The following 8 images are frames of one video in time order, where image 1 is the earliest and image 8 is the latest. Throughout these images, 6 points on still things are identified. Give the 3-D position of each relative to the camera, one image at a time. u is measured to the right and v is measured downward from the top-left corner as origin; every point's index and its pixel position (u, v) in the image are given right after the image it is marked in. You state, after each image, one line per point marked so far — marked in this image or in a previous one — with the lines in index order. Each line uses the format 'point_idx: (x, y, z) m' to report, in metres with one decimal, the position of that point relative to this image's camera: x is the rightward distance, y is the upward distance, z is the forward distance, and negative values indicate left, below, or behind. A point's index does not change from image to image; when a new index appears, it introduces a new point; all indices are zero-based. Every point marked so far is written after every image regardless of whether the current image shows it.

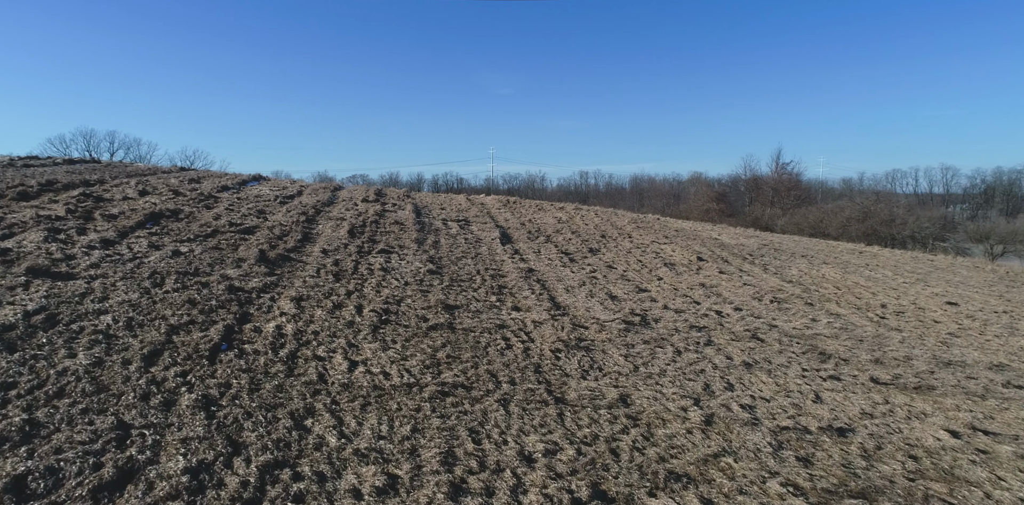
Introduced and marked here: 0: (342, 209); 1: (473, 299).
0: (-4.7, +1.2, +16.1) m
1: (-0.7, -0.9, +10.4) m
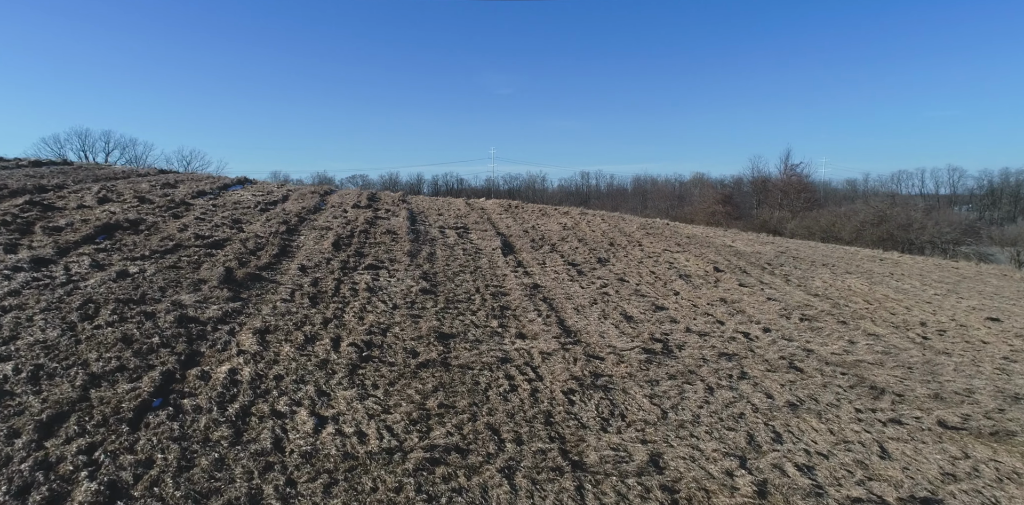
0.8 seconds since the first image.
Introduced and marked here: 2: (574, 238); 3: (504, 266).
0: (-4.7, +0.9, +14.8) m
1: (-0.6, -1.1, +9.0) m
2: (+2.0, +0.4, +19.3) m
3: (-0.2, -0.3, +13.7) m
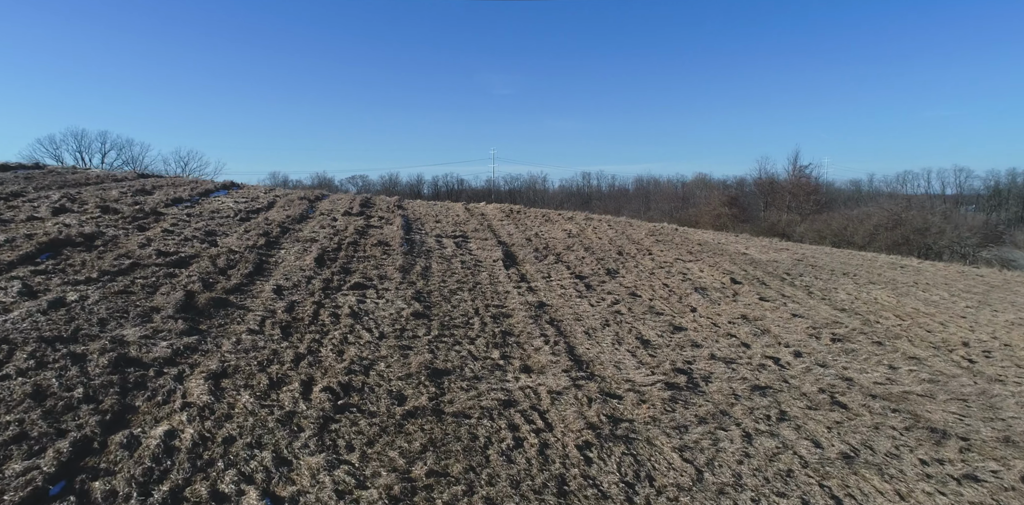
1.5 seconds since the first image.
0: (-4.6, +0.6, +13.6) m
1: (-0.6, -1.4, +7.9) m
2: (+2.1, +0.1, +18.1) m
3: (-0.1, -0.6, +12.6) m
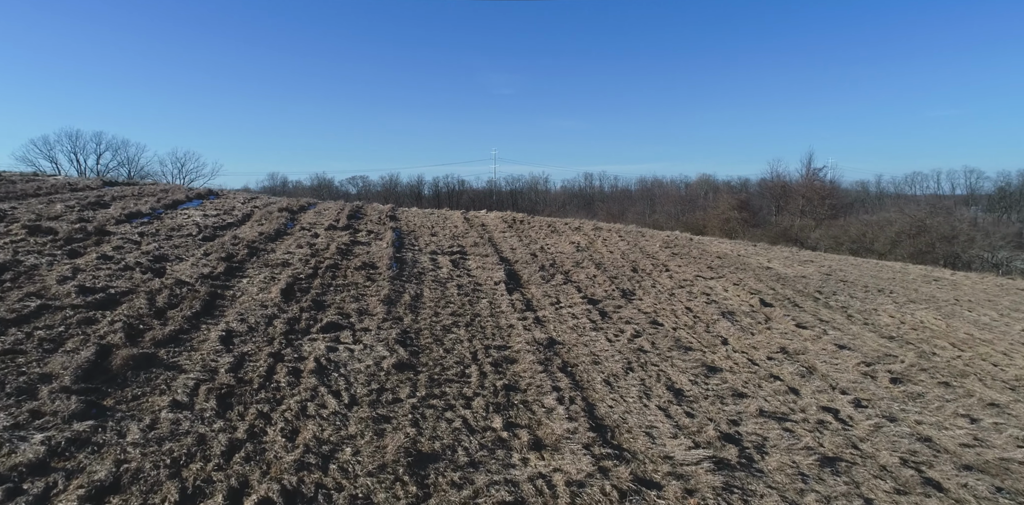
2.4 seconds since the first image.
0: (-4.5, +0.1, +11.9) m
1: (-0.5, -1.9, +6.1) m
2: (+2.2, -0.3, +16.4) m
3: (-0.1, -1.1, +10.8) m
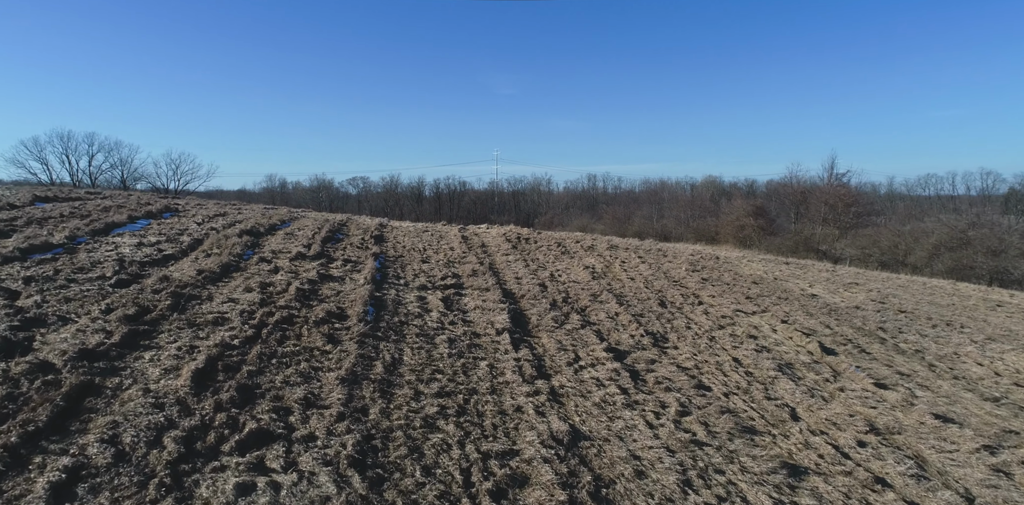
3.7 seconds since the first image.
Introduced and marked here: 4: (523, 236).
0: (-4.4, -0.6, +9.2) m
1: (-0.4, -2.6, +3.5) m
2: (+2.3, -1.0, +13.7) m
3: (0.0, -1.8, +8.2) m
4: (+0.4, +0.6, +19.6) m
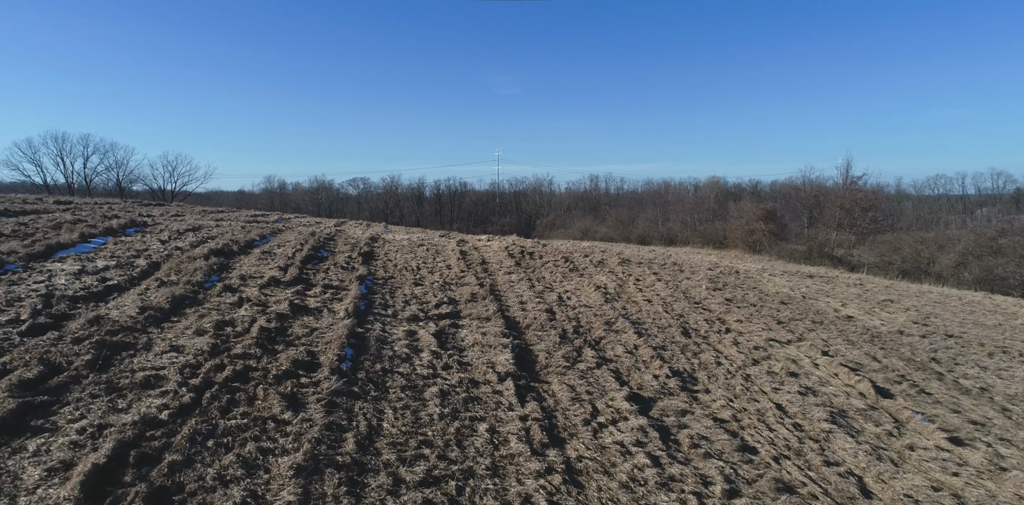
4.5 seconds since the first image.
0: (-4.4, -1.1, +7.6) m
1: (-0.4, -3.1, +1.8) m
2: (+2.4, -1.5, +12.0) m
3: (+0.1, -2.3, +6.5) m
4: (+0.5, +0.1, +17.9) m
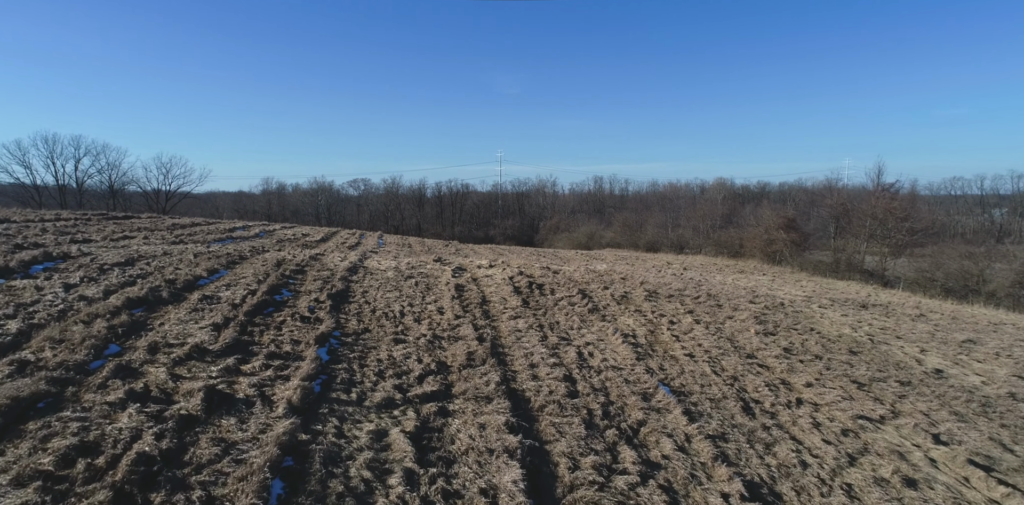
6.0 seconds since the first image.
0: (-4.3, -1.9, +4.6) m
1: (-0.3, -3.9, -1.2) m
2: (+2.5, -2.3, +9.0) m
3: (+0.2, -3.1, +3.5) m
4: (+0.6, -0.7, +14.9) m
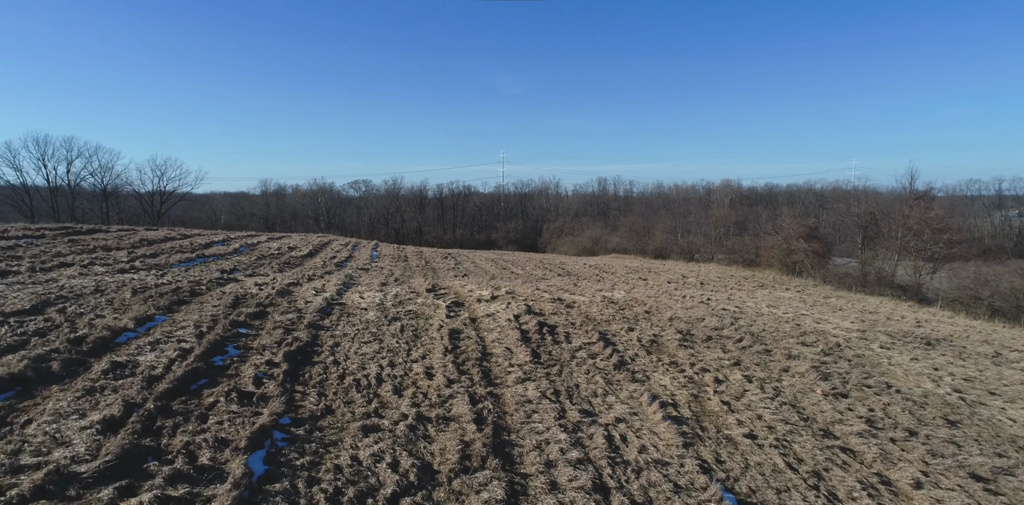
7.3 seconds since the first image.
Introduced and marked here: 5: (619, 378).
0: (-4.2, -2.7, +1.9) m
1: (-0.2, -4.7, -3.9) m
2: (+2.6, -3.1, +6.3) m
3: (+0.3, -3.9, +0.8) m
4: (+0.8, -1.5, +12.2) m
5: (+2.0, -2.0, +10.6) m
